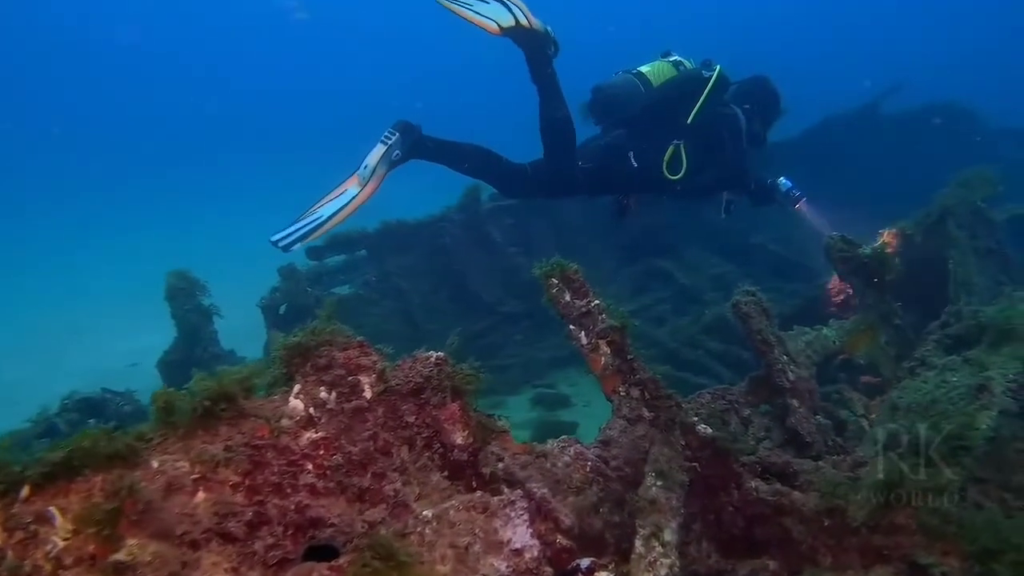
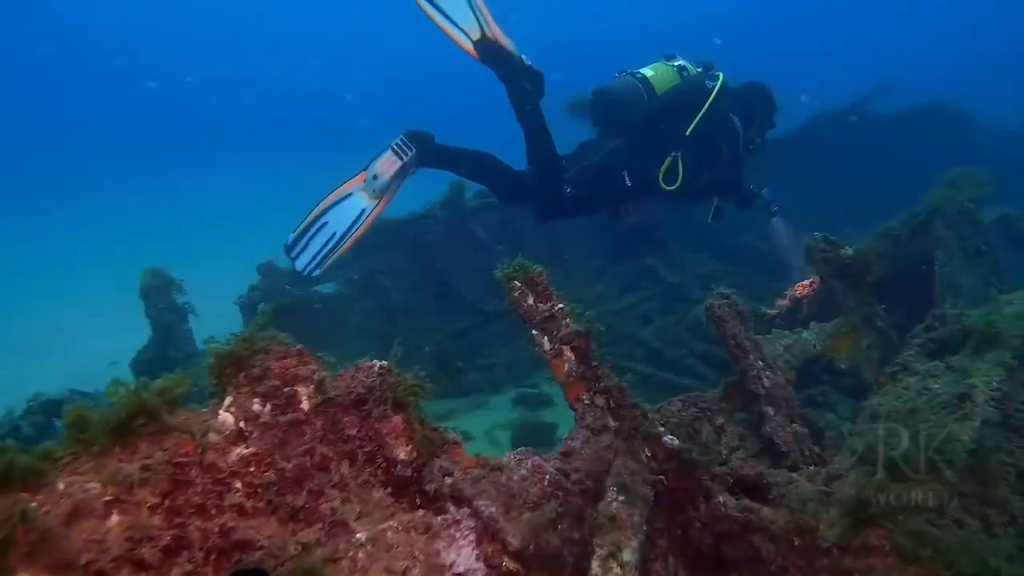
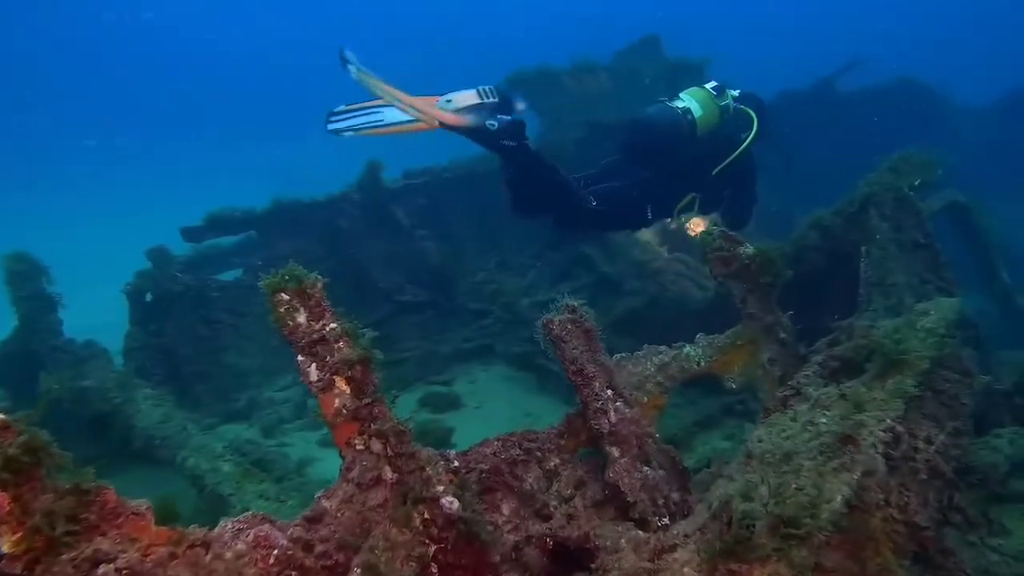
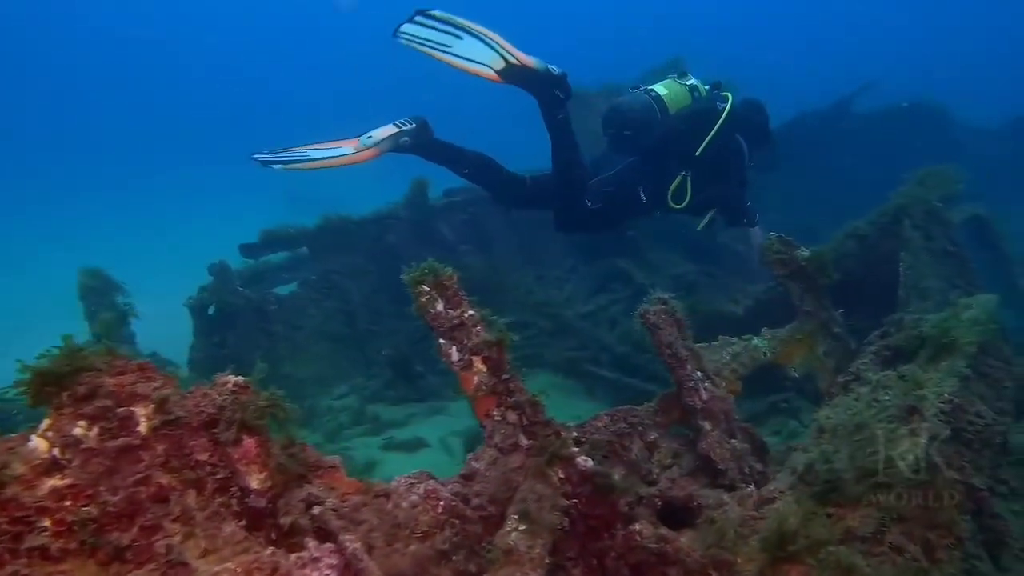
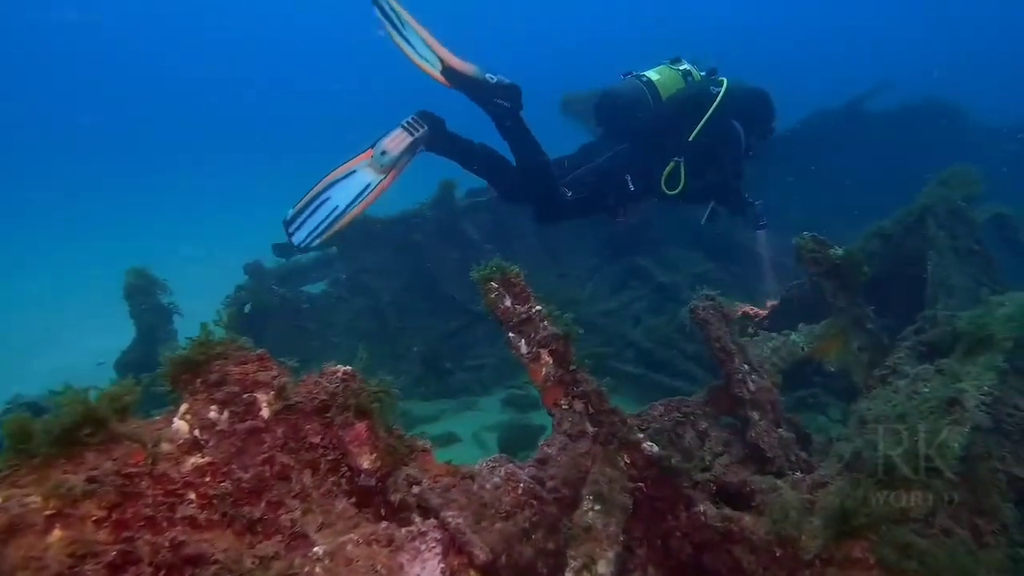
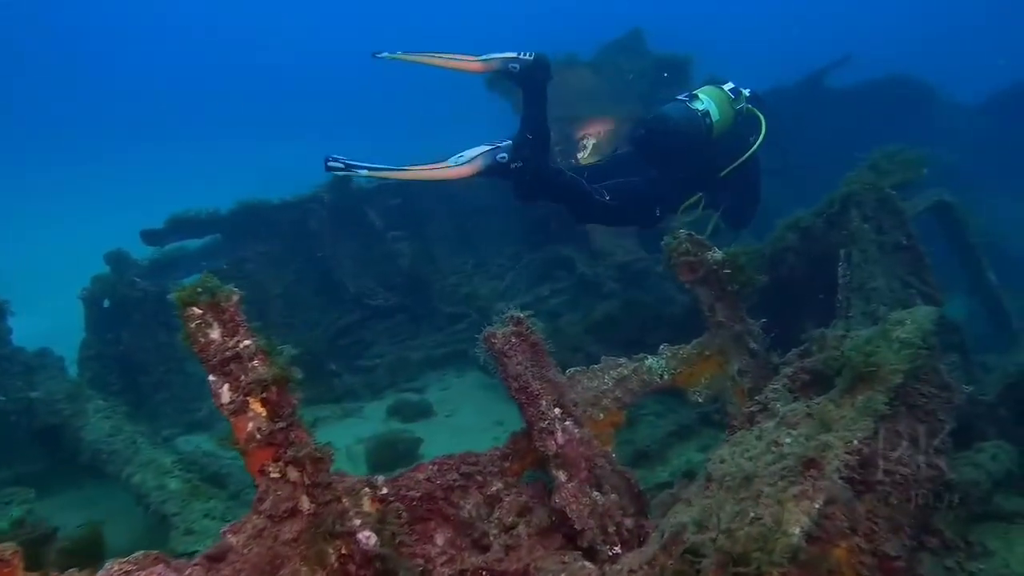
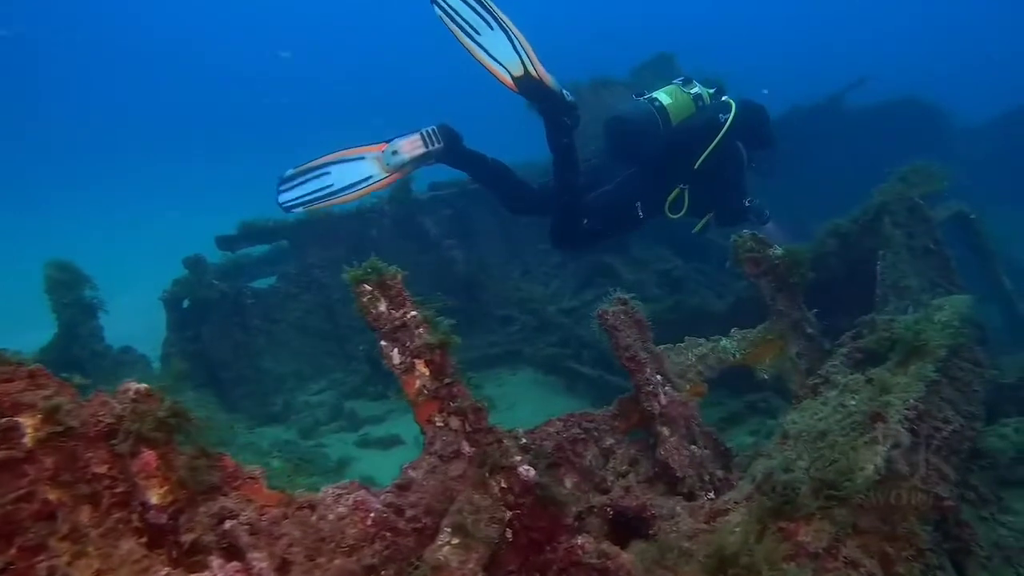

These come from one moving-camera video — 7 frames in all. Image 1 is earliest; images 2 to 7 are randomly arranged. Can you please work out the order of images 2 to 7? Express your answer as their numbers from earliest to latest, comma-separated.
2, 5, 4, 7, 3, 6
